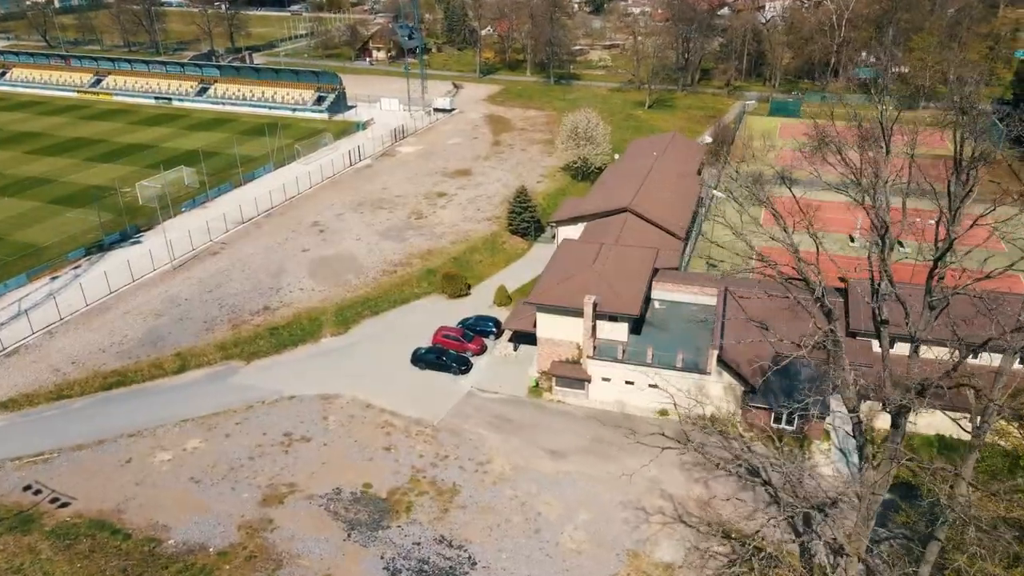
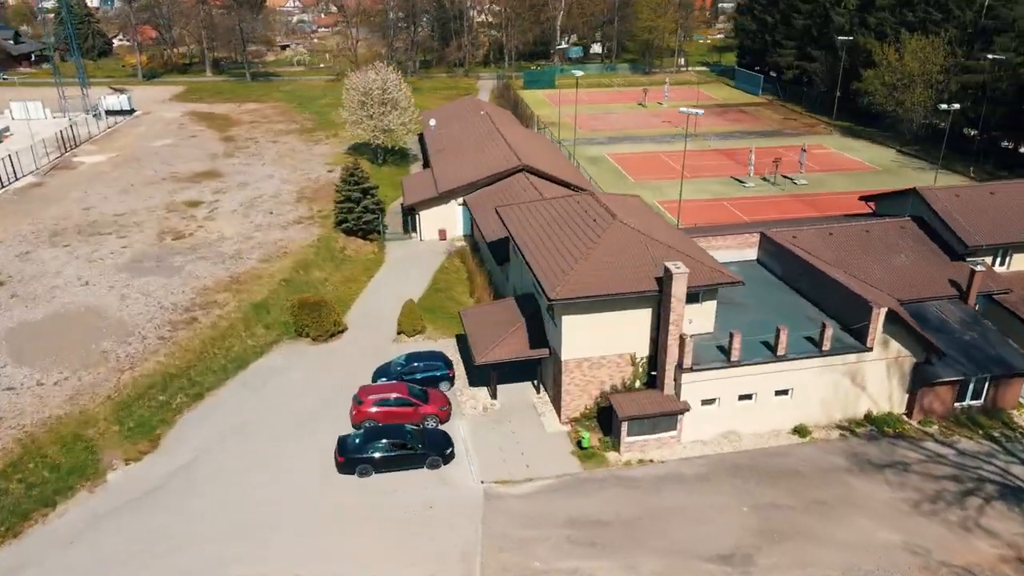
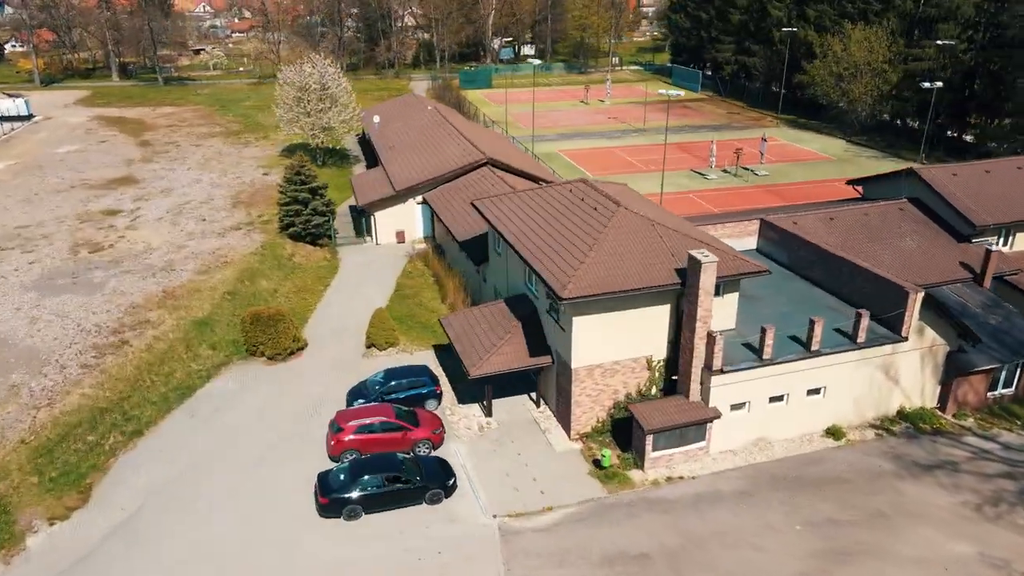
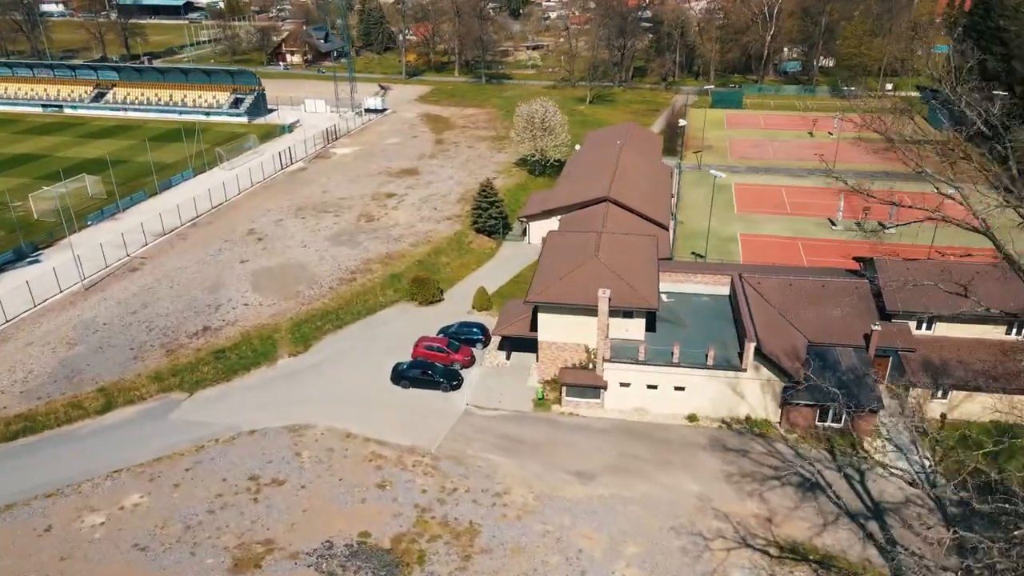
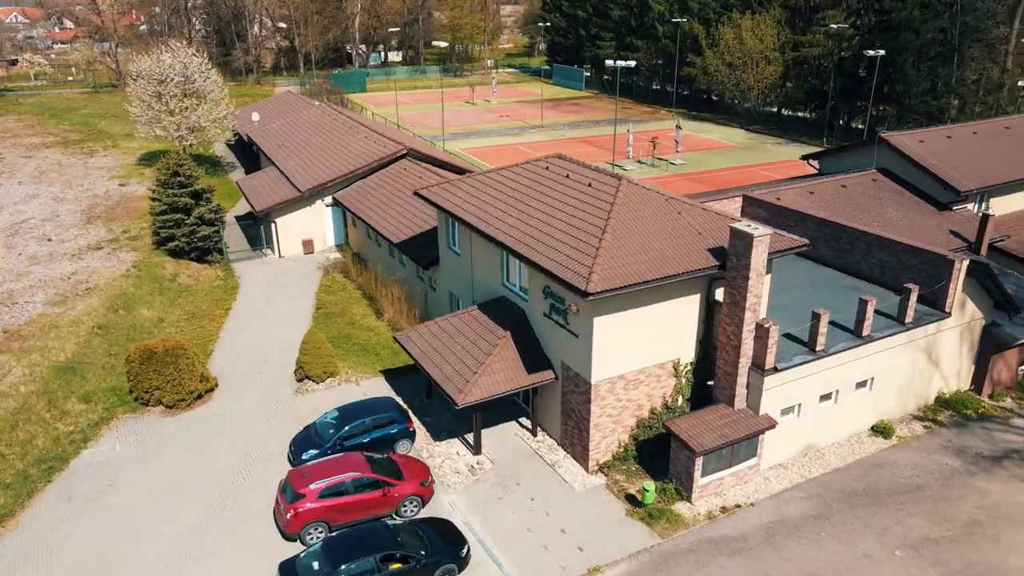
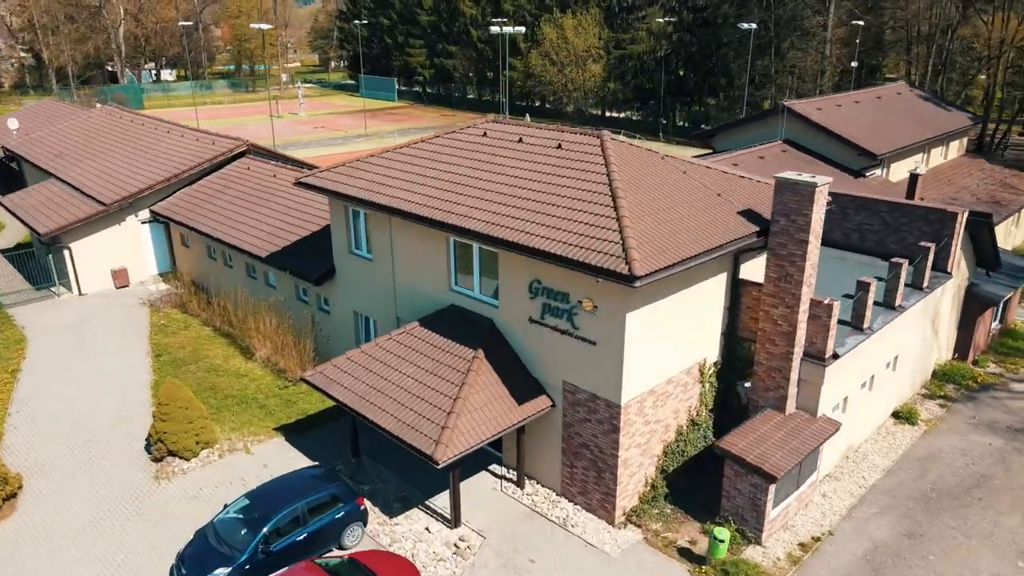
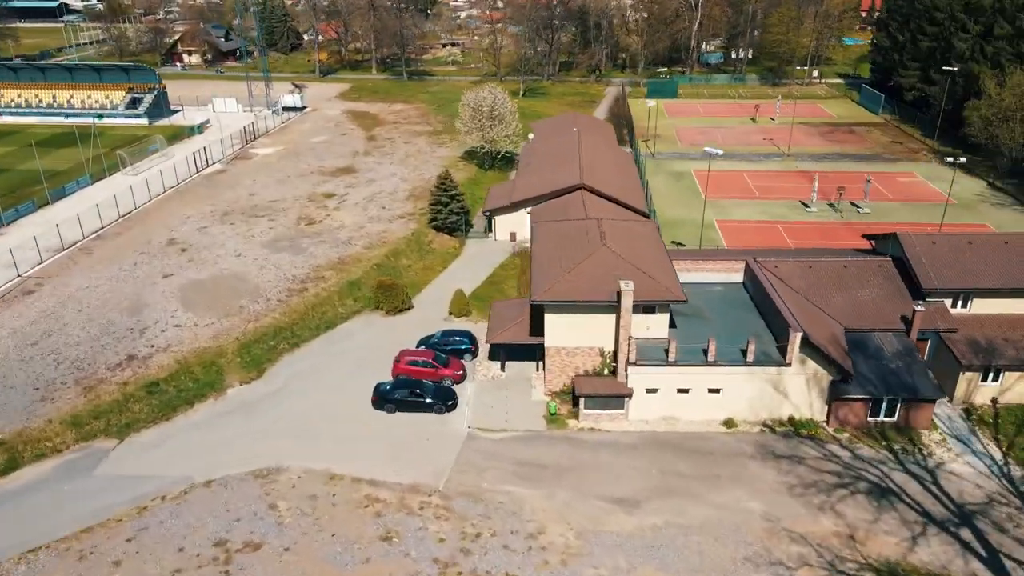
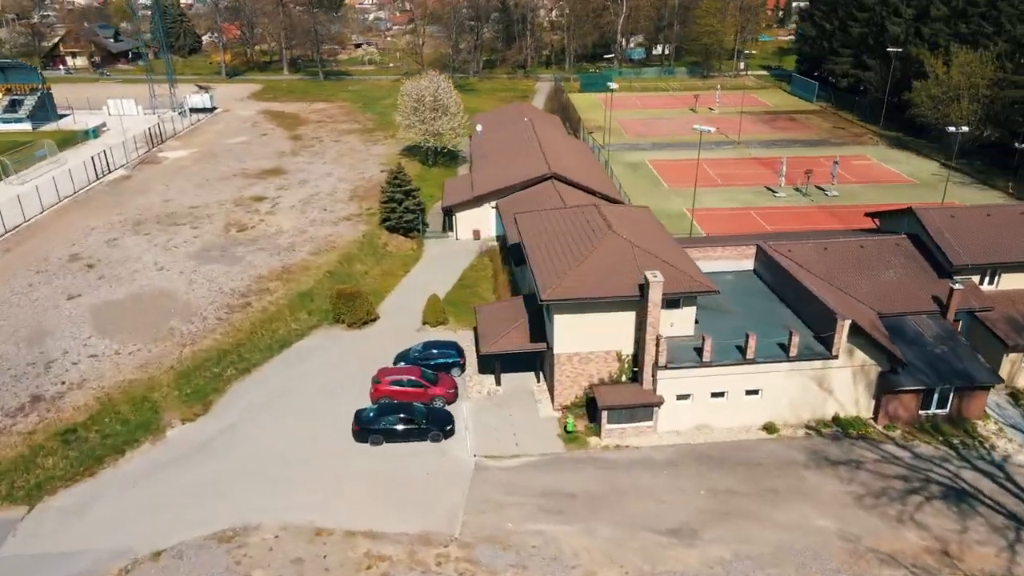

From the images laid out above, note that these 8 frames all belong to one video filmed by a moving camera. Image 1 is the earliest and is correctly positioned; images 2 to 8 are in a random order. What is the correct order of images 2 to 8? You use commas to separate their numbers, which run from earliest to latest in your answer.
4, 7, 8, 2, 3, 5, 6
